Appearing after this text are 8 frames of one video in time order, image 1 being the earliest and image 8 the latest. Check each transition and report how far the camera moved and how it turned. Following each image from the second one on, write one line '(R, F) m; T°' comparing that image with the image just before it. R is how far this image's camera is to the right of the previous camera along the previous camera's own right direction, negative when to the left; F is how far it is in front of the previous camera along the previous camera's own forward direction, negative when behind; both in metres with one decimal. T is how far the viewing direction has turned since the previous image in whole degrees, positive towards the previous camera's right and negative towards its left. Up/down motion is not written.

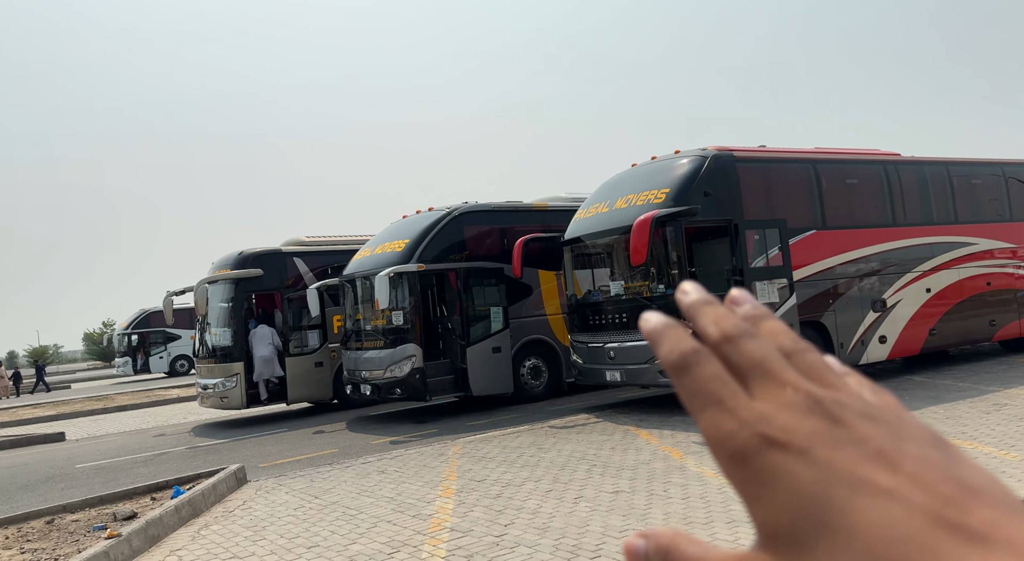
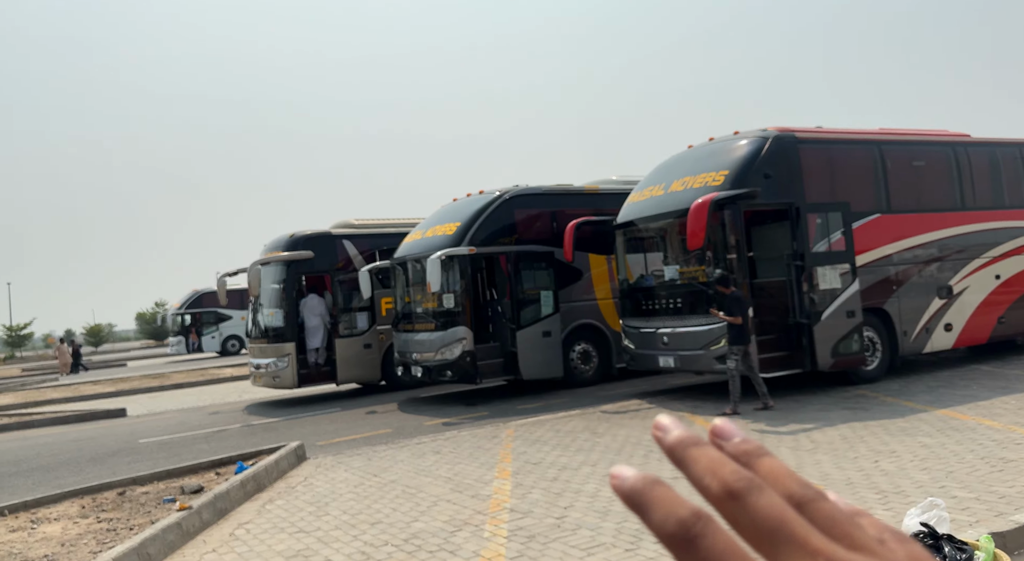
(-0.2, 0.0) m; -3°
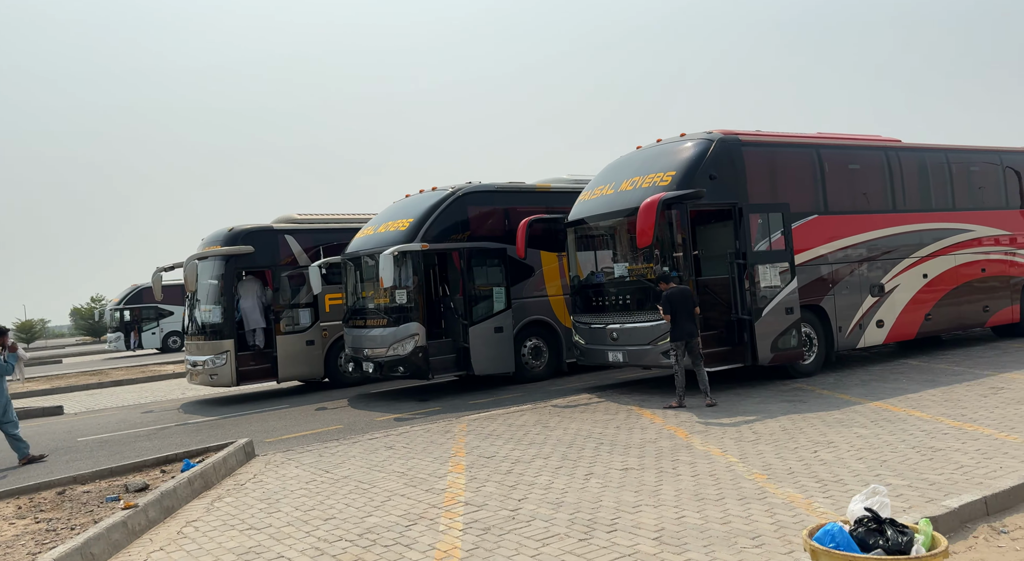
(-0.1, -0.1) m; +4°
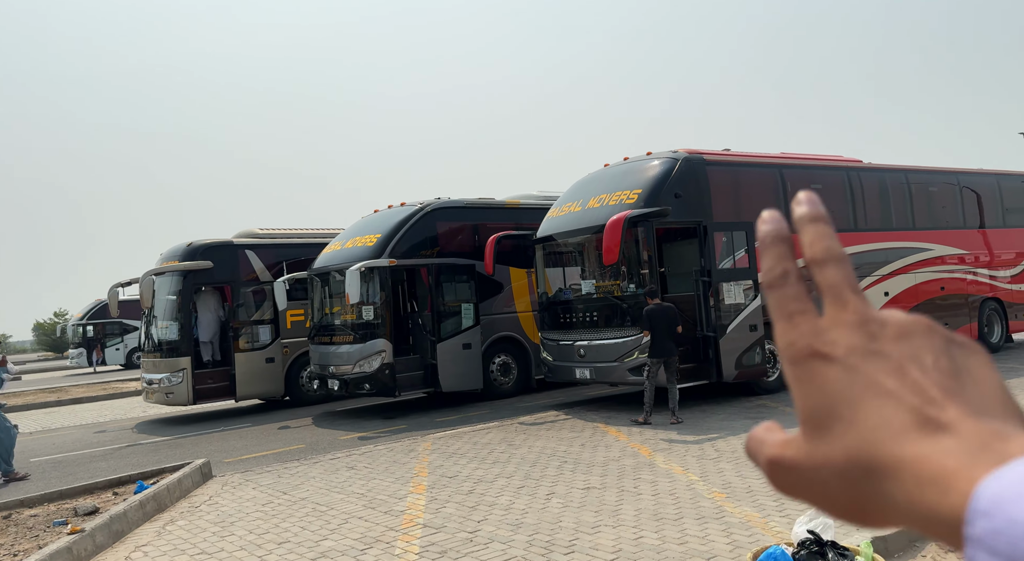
(+0.1, 0.0) m; +2°
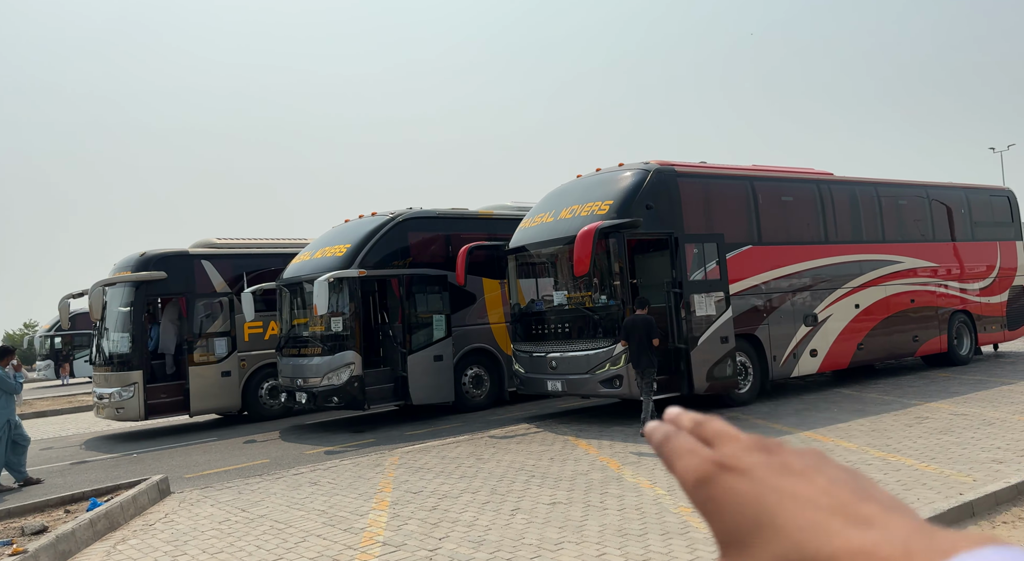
(+0.1, +0.1) m; +1°
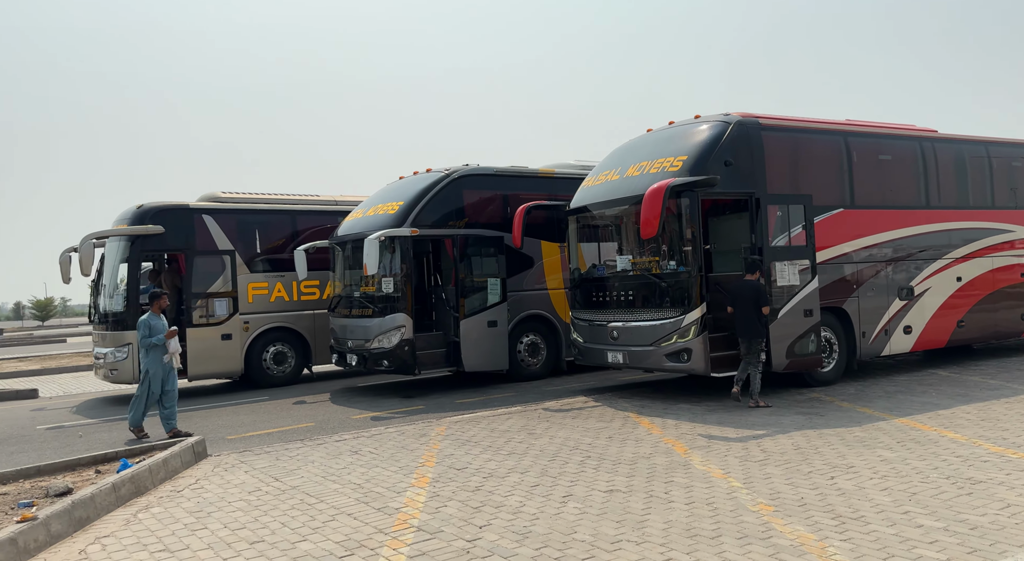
(+0.1, +0.9) m; -4°
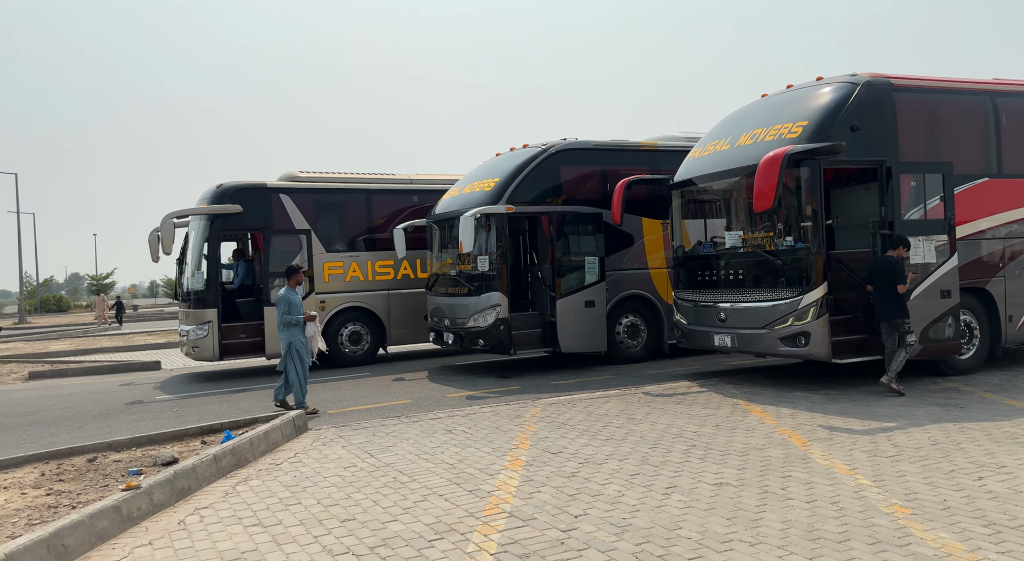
(0.0, +0.4) m; -7°
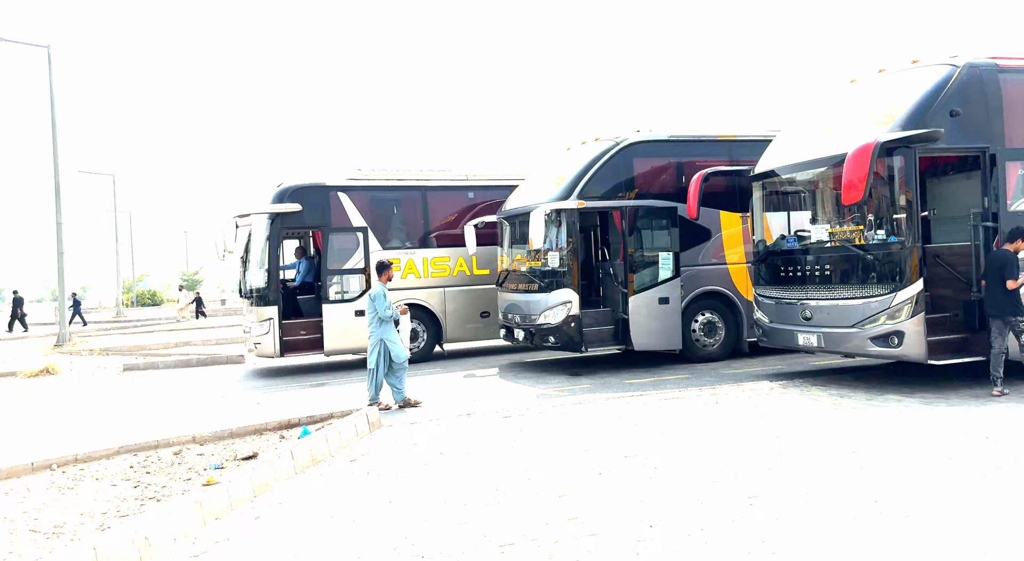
(+0.1, +0.1) m; -13°
